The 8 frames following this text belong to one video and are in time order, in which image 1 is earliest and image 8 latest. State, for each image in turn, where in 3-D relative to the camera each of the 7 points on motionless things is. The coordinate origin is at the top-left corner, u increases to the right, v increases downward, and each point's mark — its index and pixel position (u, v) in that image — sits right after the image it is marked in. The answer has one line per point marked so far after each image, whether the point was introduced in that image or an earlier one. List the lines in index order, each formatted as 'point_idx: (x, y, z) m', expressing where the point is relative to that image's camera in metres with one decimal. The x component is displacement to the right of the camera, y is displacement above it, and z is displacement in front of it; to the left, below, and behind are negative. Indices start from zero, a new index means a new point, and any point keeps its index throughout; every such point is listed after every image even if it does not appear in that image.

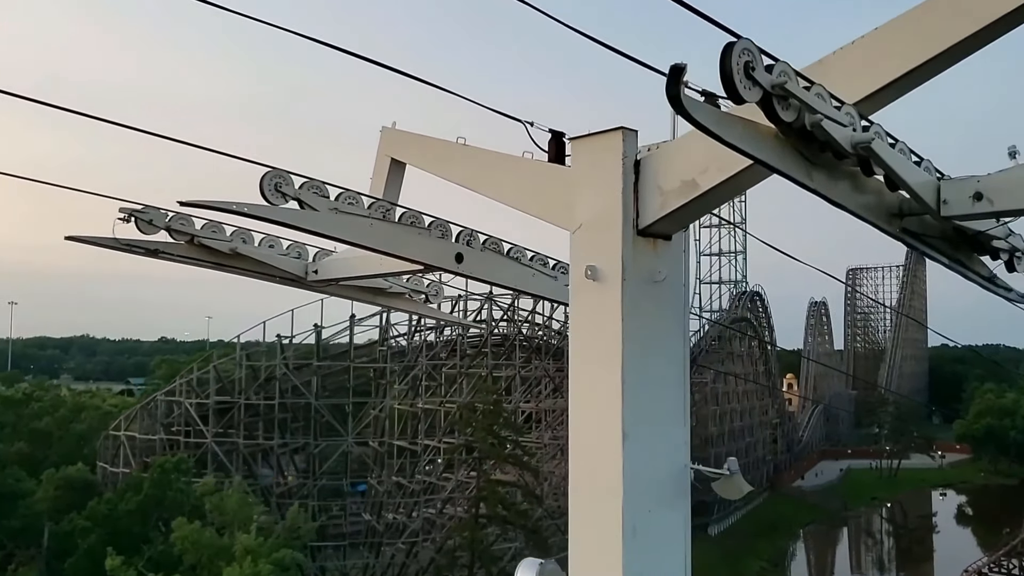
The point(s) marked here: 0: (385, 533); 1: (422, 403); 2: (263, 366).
0: (-1.7, -3.2, +10.9) m
1: (-1.2, -1.5, +11.0) m
2: (-3.2, -1.0, +10.8) m
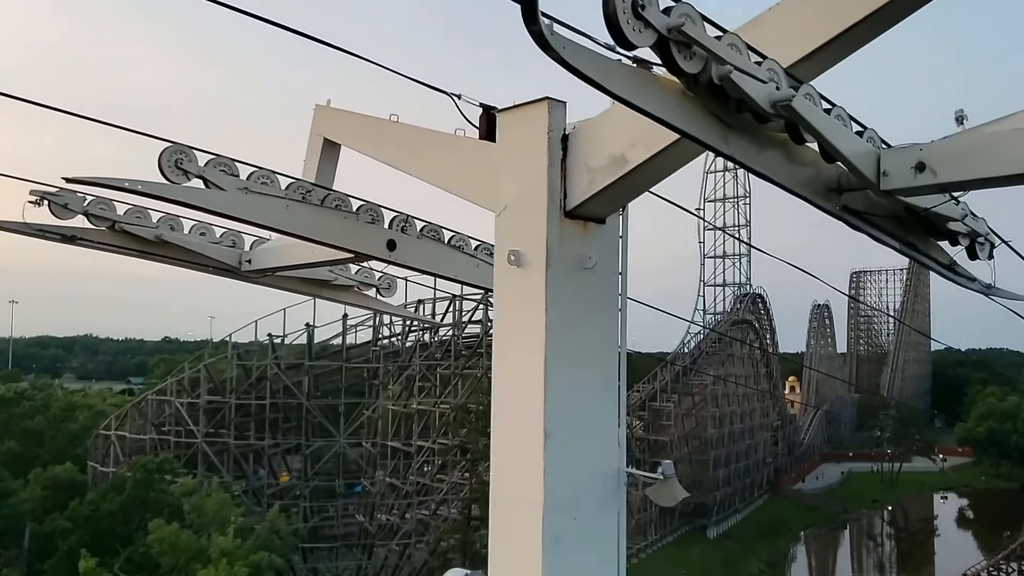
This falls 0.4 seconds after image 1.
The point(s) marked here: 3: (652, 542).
0: (-1.8, -3.2, +10.8) m
1: (-1.3, -1.5, +10.9) m
2: (-3.3, -1.0, +10.7) m
3: (+2.9, -5.3, +17.4) m
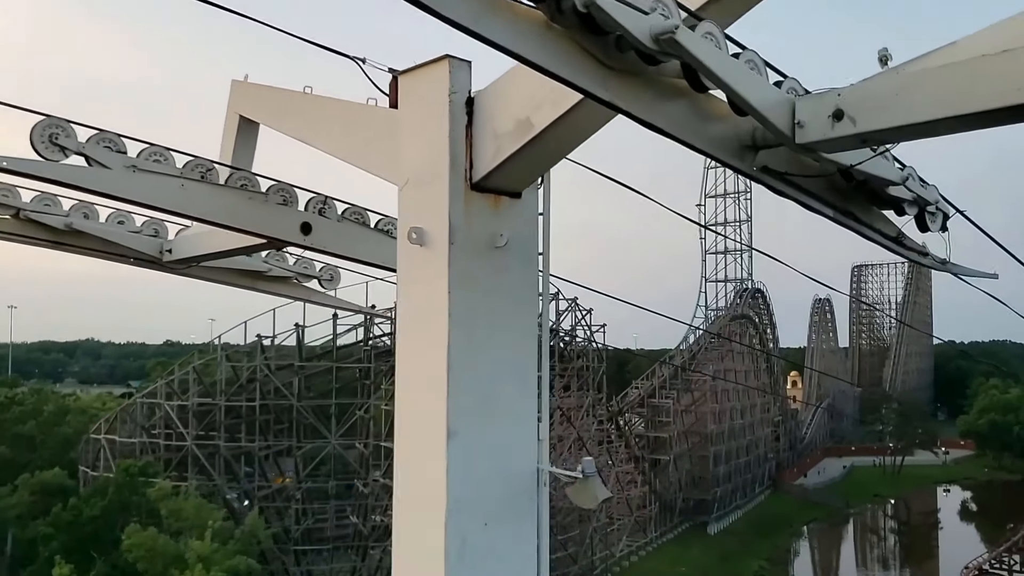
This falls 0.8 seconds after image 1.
0: (-1.8, -3.2, +10.7) m
1: (-1.3, -1.5, +10.7) m
2: (-3.4, -1.0, +10.6) m
3: (+2.9, -5.2, +17.3) m
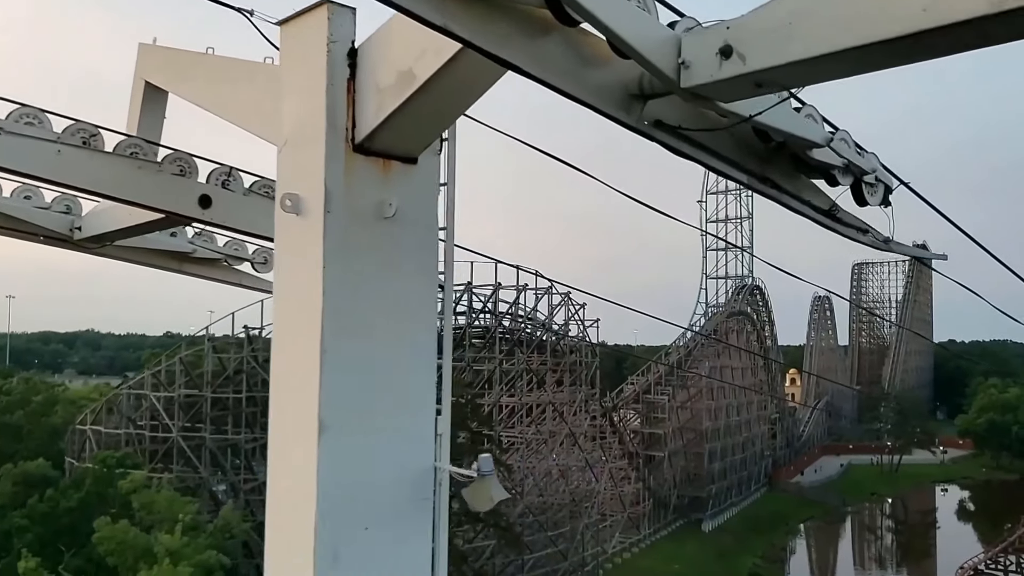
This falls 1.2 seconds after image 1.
0: (-2.0, -3.1, +10.6) m
1: (-1.5, -1.4, +10.6) m
2: (-3.5, -0.9, +10.5) m
3: (+2.8, -5.1, +17.2) m
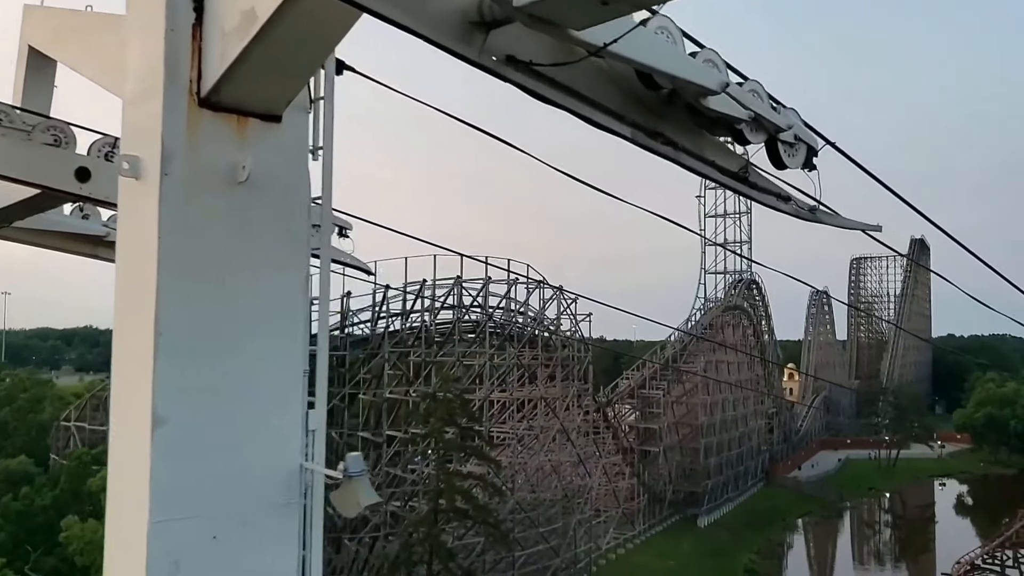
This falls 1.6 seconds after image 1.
0: (-2.1, -3.0, +10.5) m
1: (-1.6, -1.3, +10.5) m
2: (-3.7, -0.8, +10.4) m
3: (+2.6, -5.0, +17.1) m
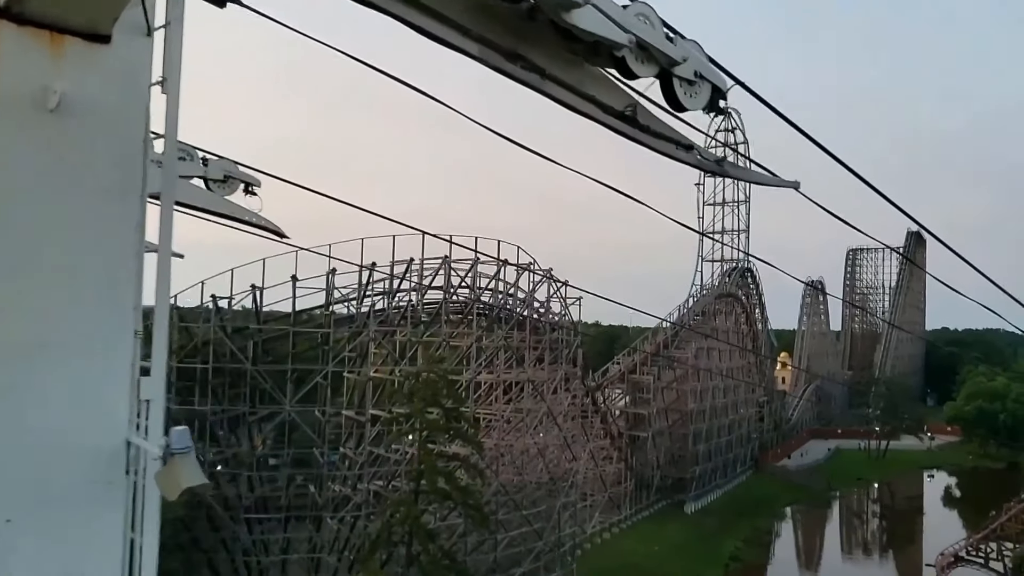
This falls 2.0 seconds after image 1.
0: (-2.3, -2.7, +10.4) m
1: (-1.8, -1.0, +10.4) m
2: (-3.8, -0.5, +10.2) m
3: (+2.3, -4.7, +17.0) m
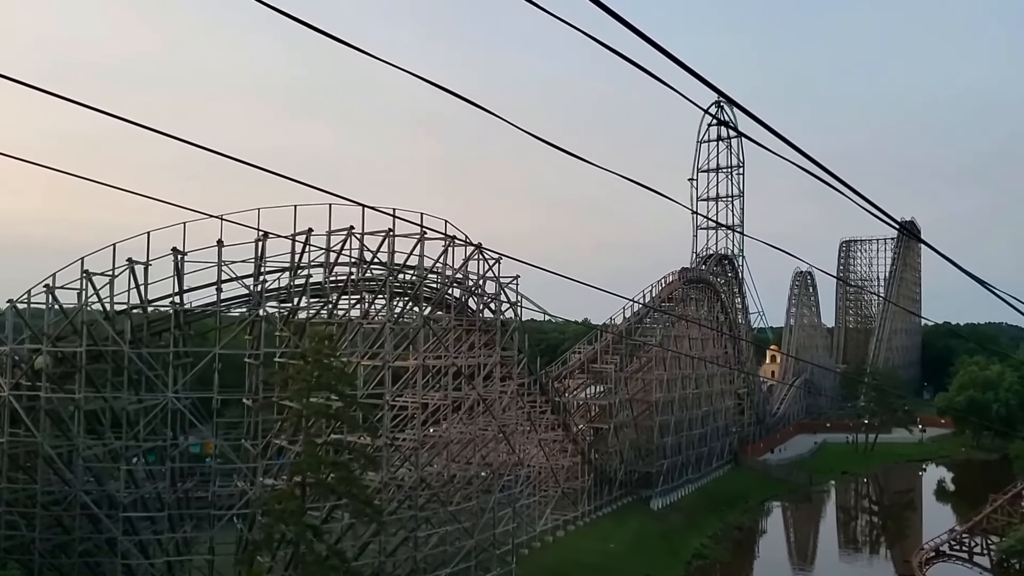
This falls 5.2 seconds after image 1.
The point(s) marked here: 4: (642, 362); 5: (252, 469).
0: (-3.3, -2.5, +9.5) m
1: (-2.8, -0.7, +9.5) m
2: (-4.9, -0.3, +9.3) m
3: (+1.4, -4.3, +16.1) m
4: (+3.0, -1.7, +19.0) m
5: (-3.1, -2.1, +9.8) m
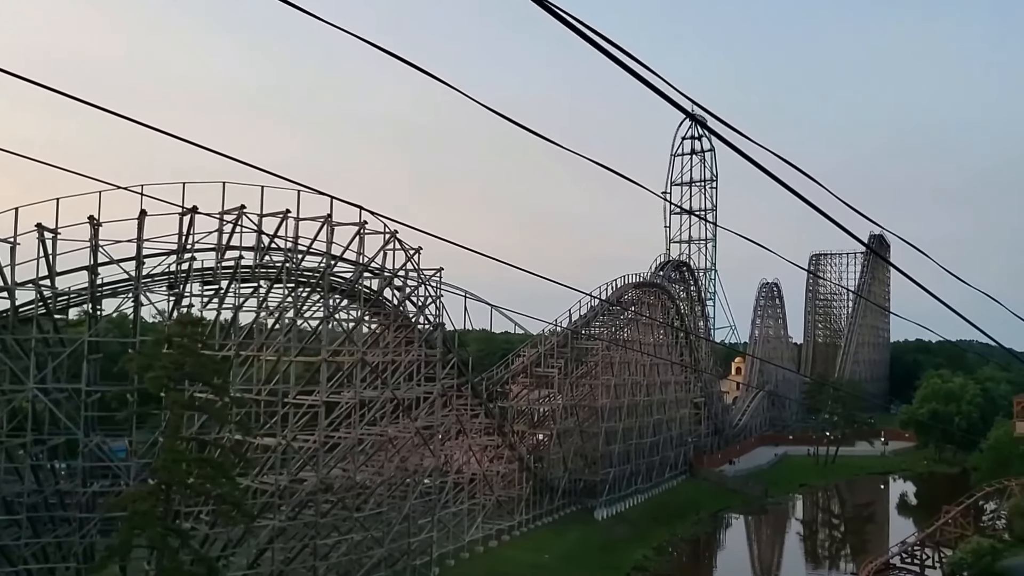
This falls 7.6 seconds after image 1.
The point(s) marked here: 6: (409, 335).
0: (-4.3, -2.3, +8.6) m
1: (-3.8, -0.6, +8.7) m
2: (-5.9, 0.0, +8.5) m
3: (+0.2, -4.3, +15.4) m
4: (+1.7, -1.7, +18.3) m
5: (-4.1, -2.0, +9.0) m
6: (-1.4, -0.6, +11.7) m
